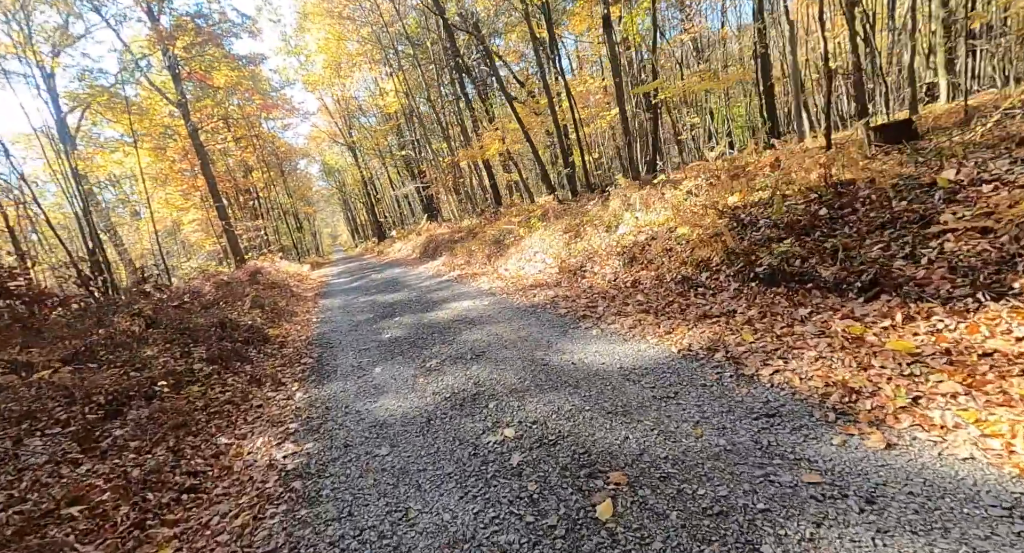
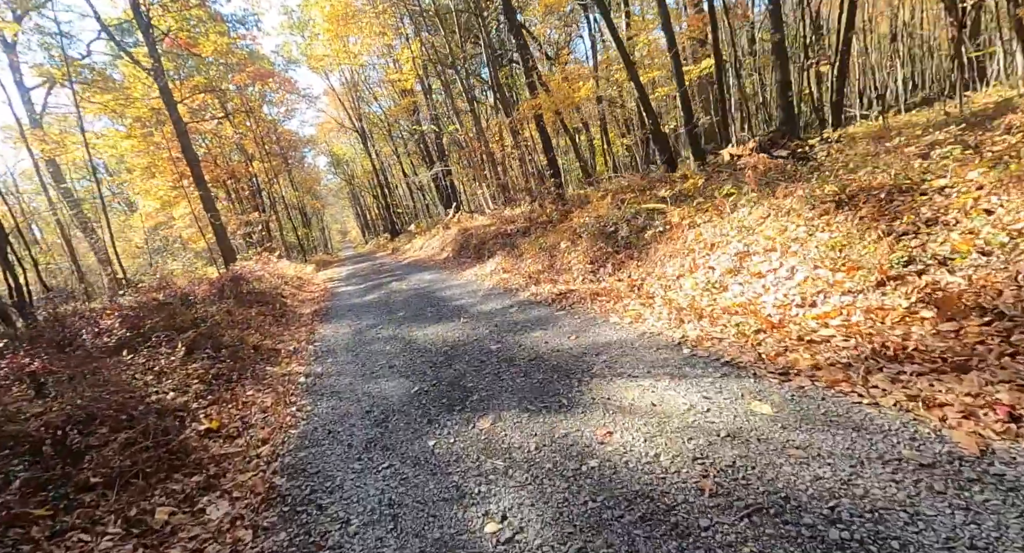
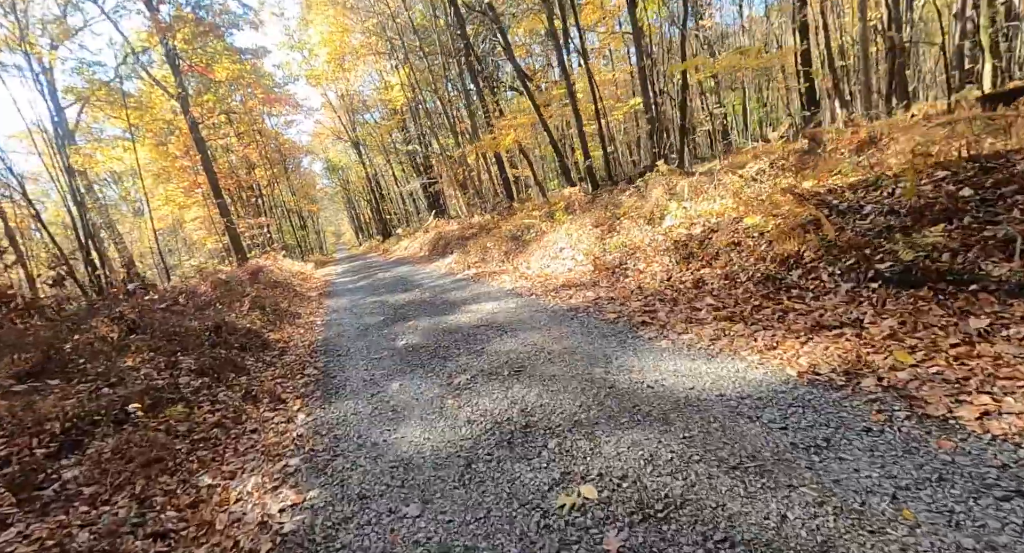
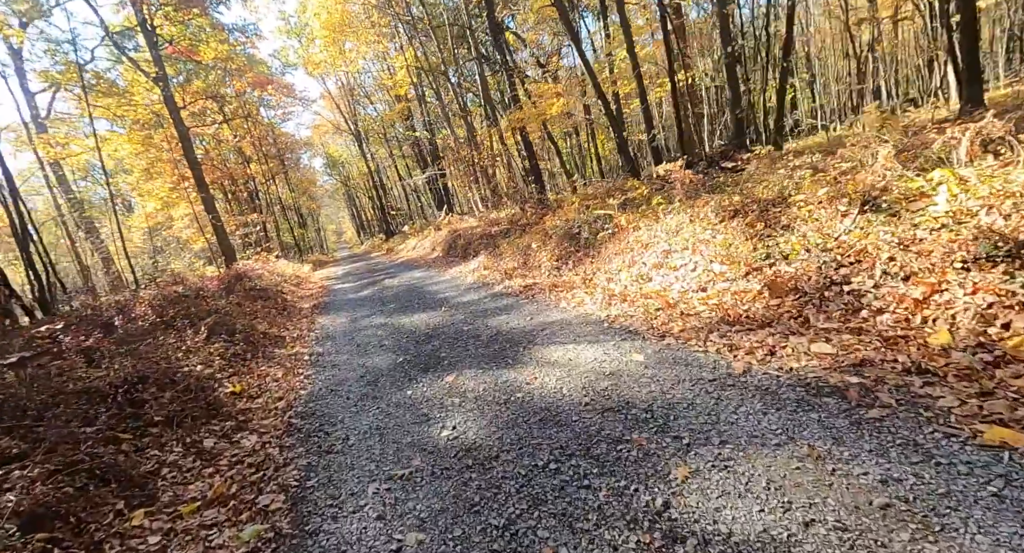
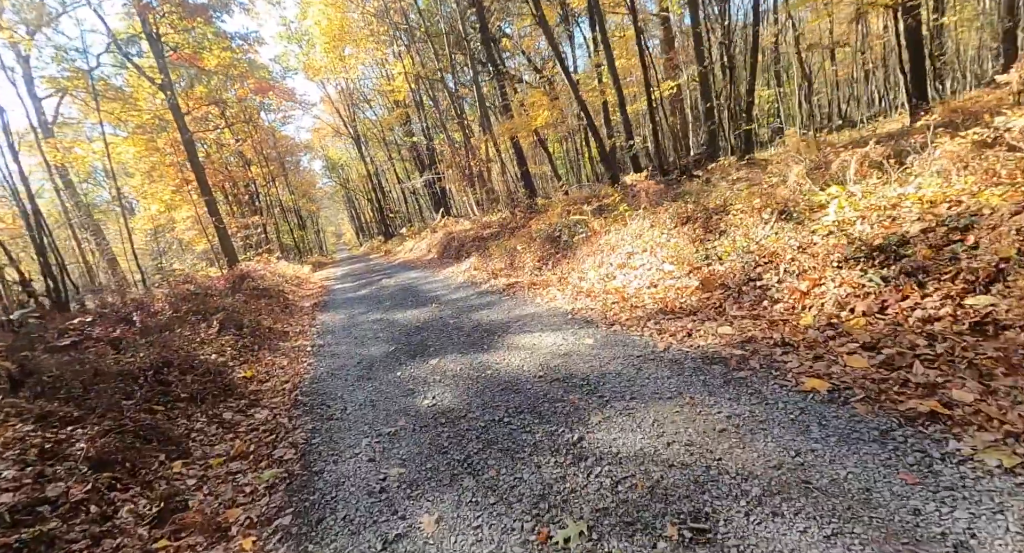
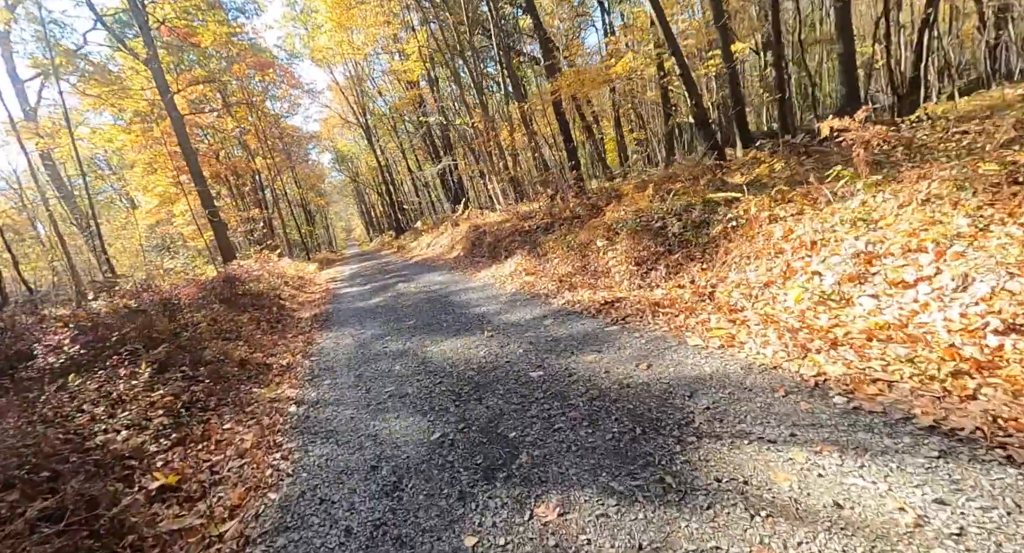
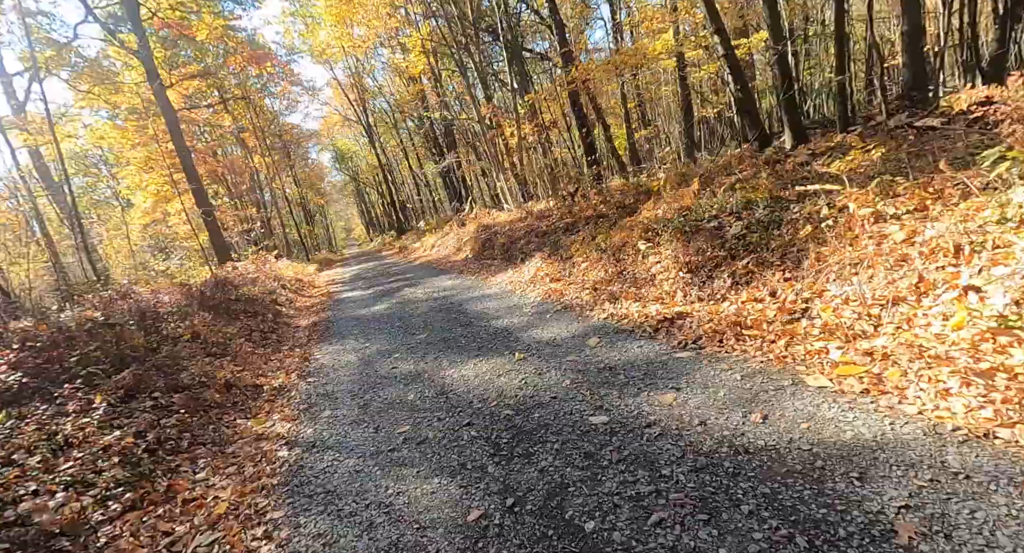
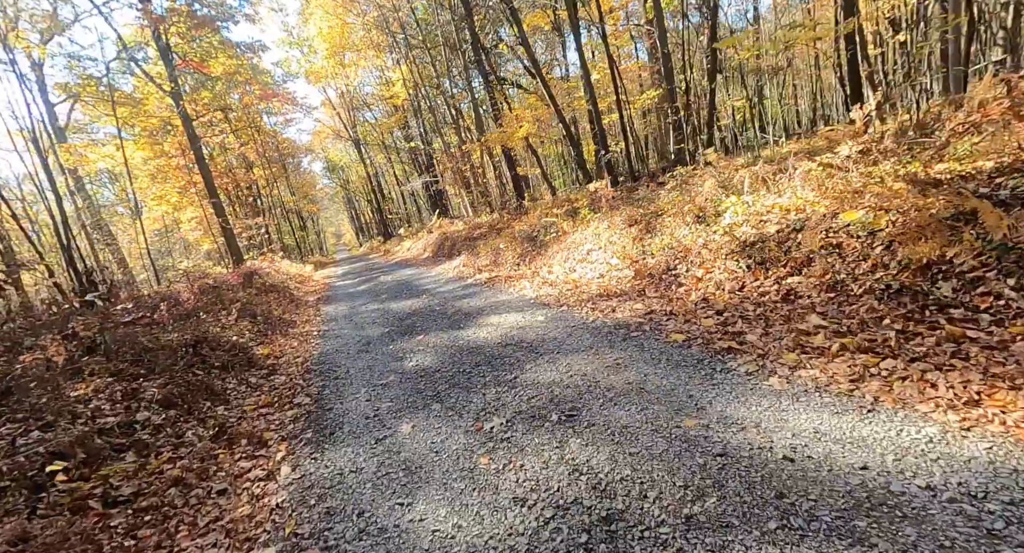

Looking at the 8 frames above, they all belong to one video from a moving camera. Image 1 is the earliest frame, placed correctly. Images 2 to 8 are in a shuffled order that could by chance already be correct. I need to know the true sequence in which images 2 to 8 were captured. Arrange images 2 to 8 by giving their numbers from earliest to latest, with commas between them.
3, 8, 5, 4, 2, 6, 7
